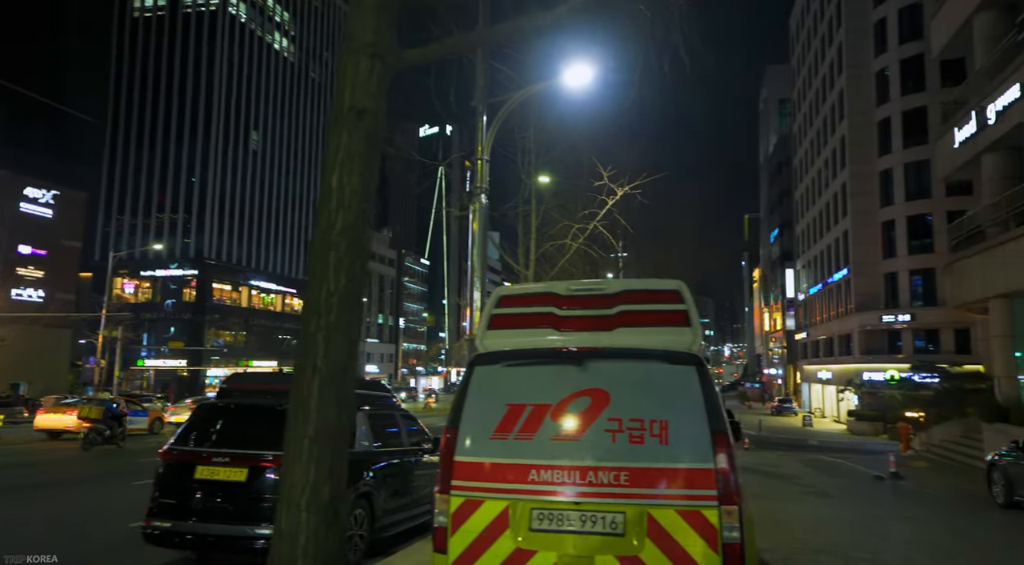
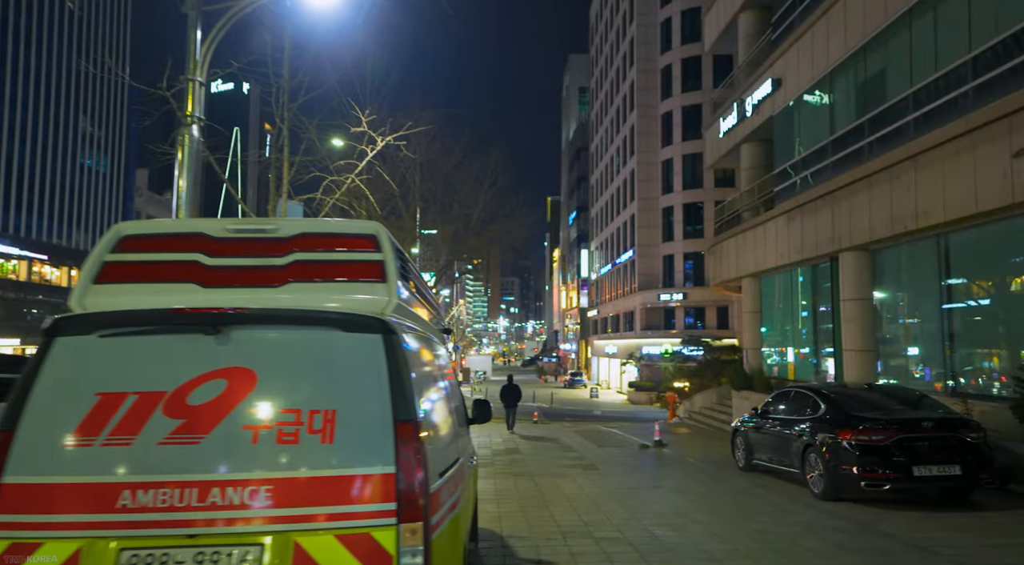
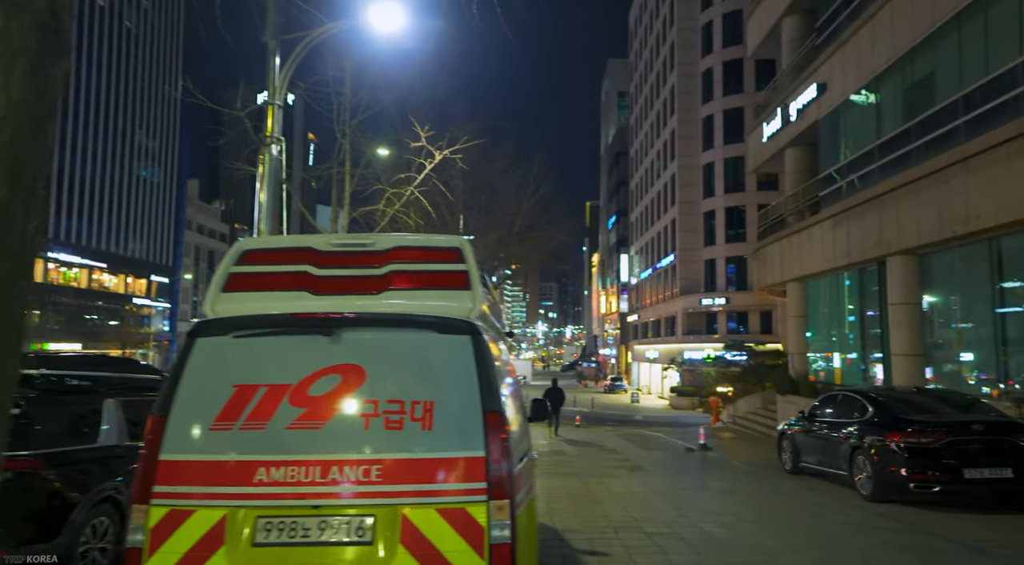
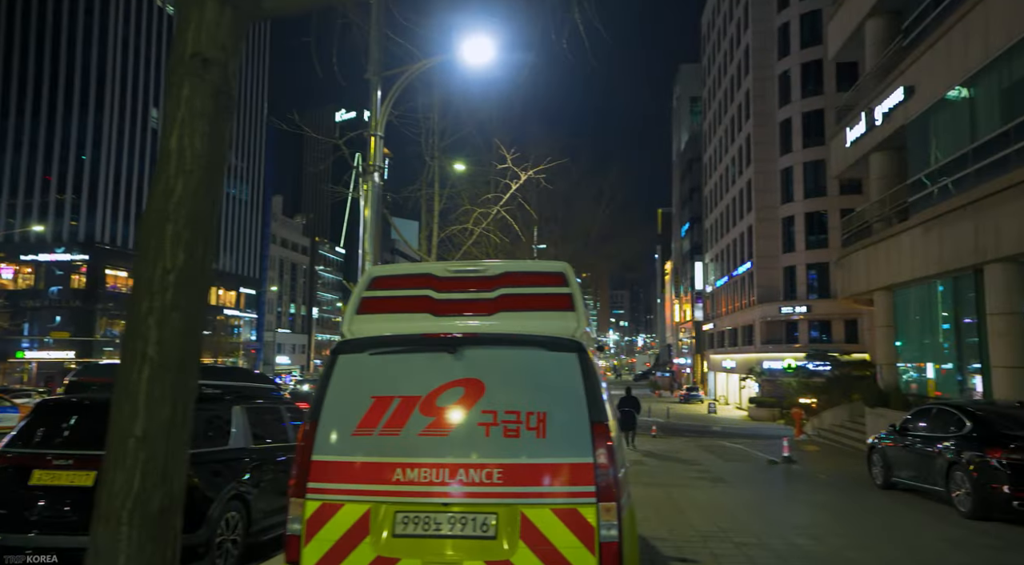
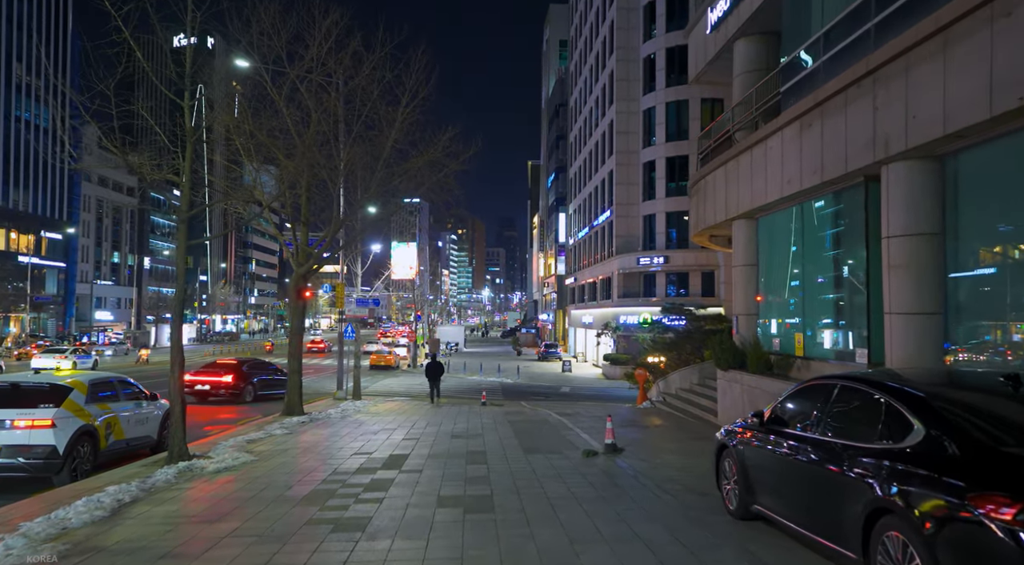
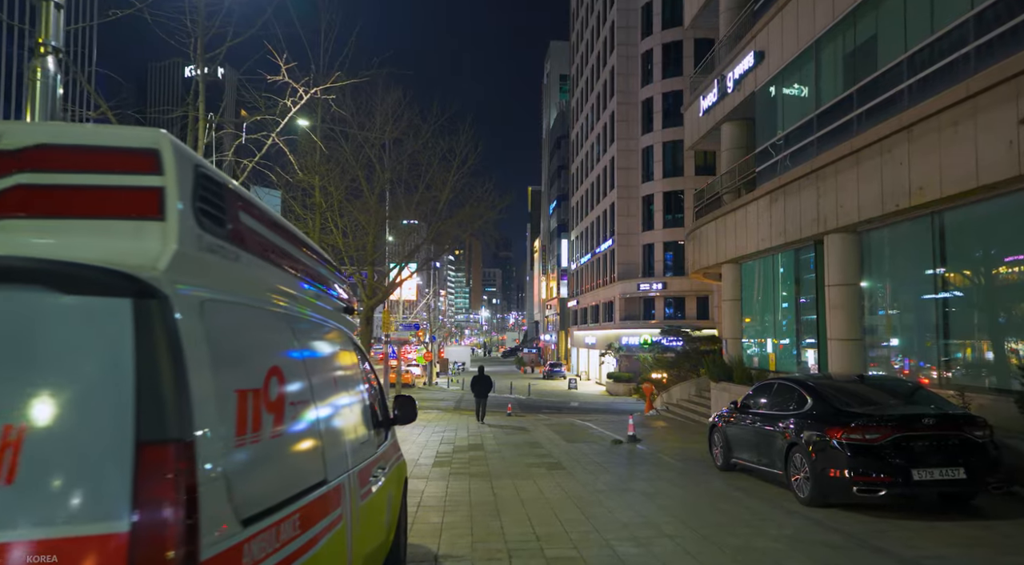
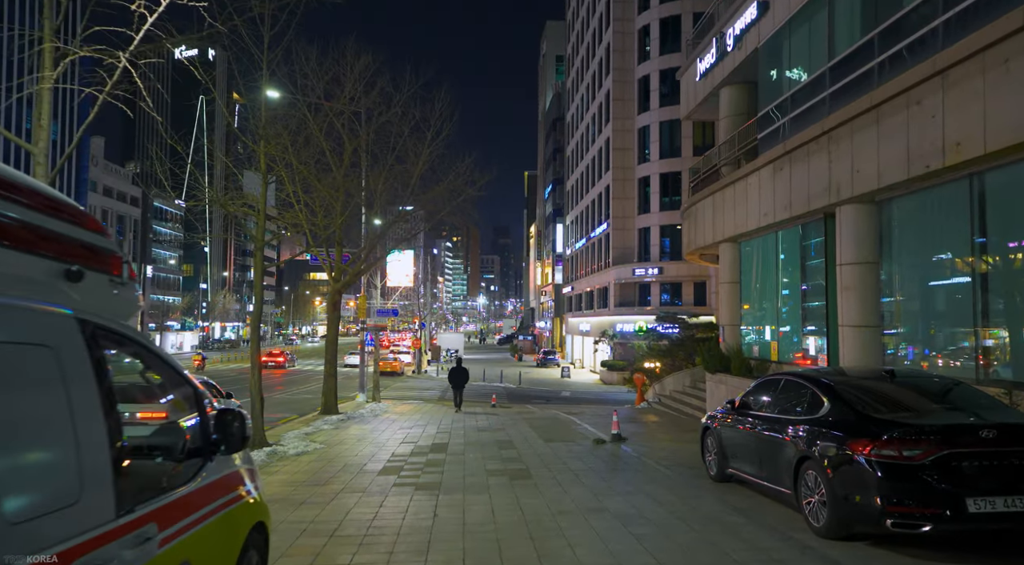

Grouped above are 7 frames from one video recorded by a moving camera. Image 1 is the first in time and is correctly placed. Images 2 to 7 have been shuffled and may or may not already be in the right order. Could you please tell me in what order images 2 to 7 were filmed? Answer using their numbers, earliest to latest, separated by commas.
4, 3, 2, 6, 7, 5
